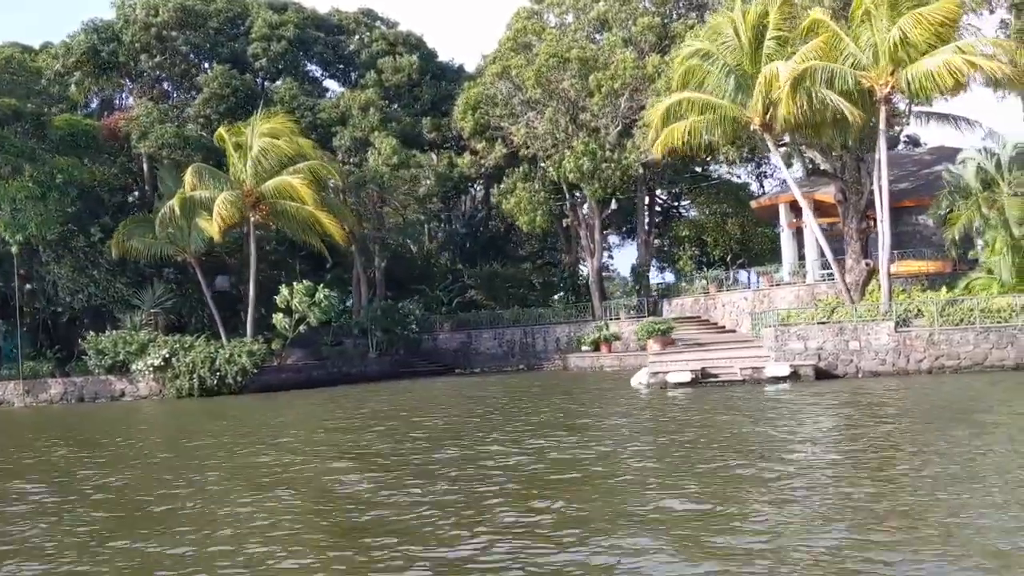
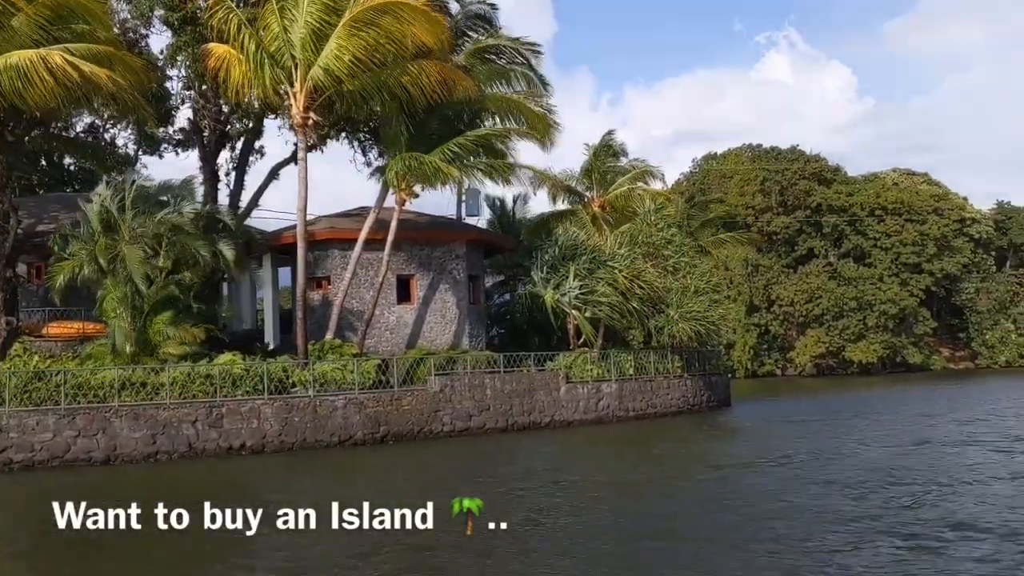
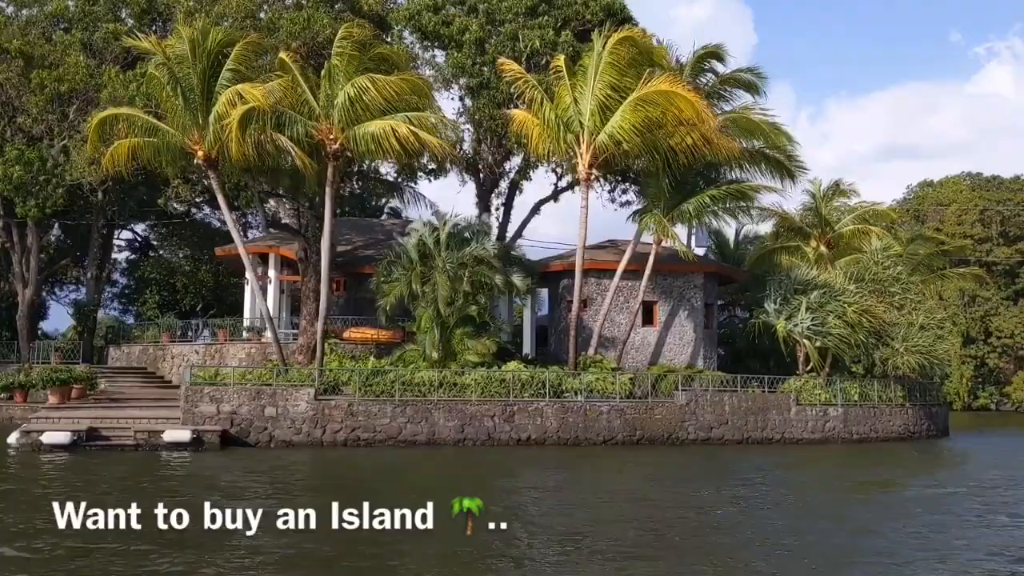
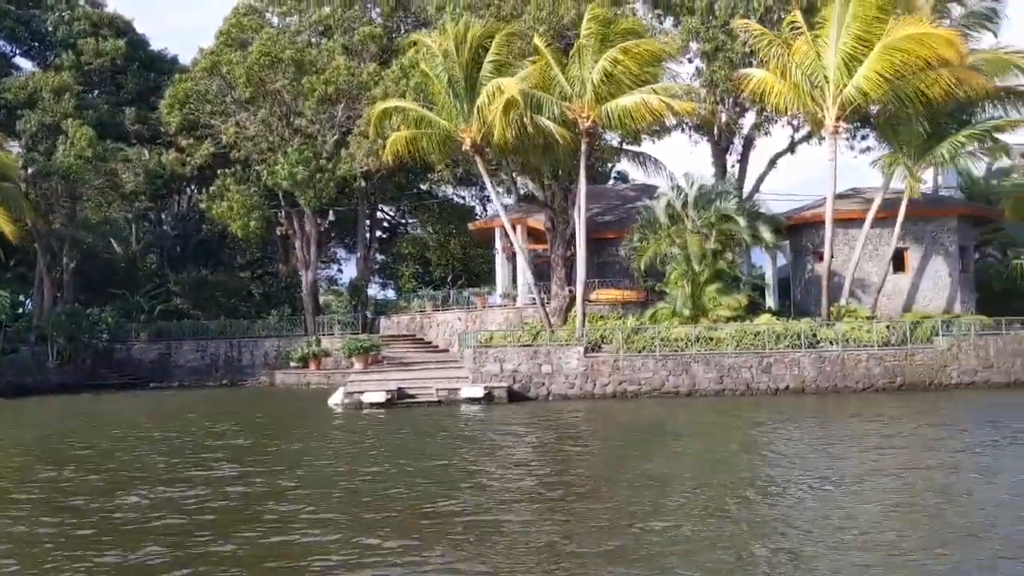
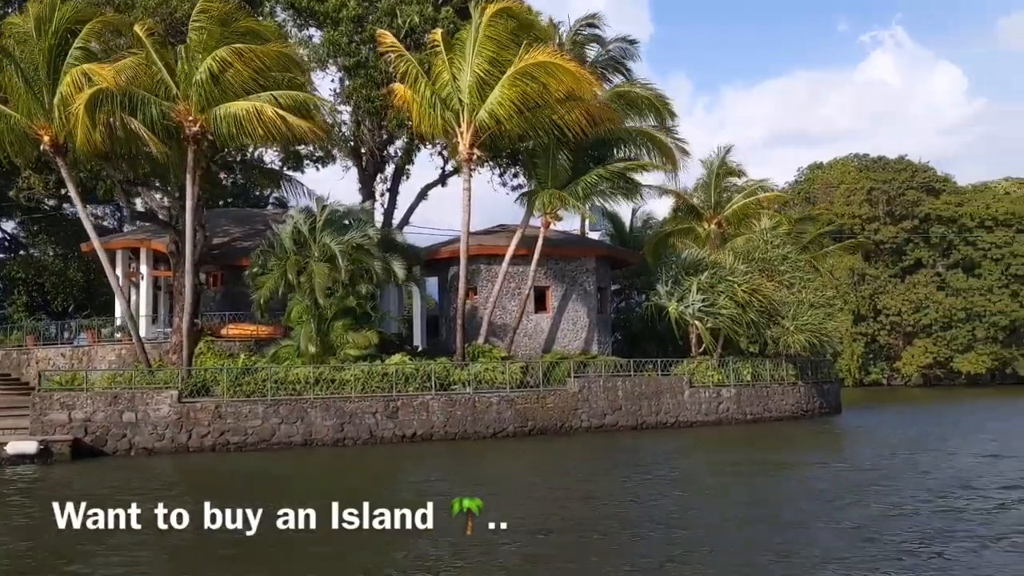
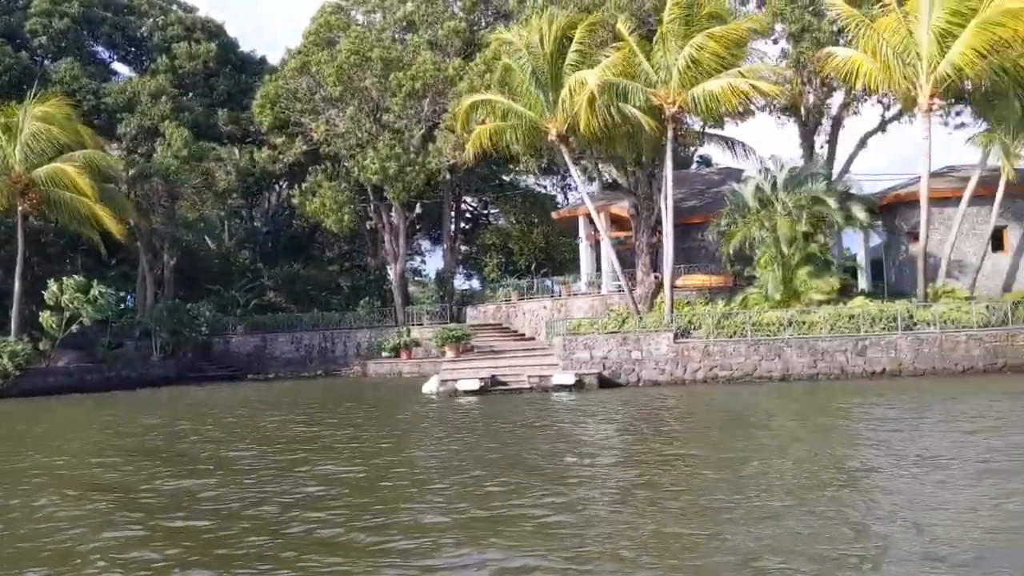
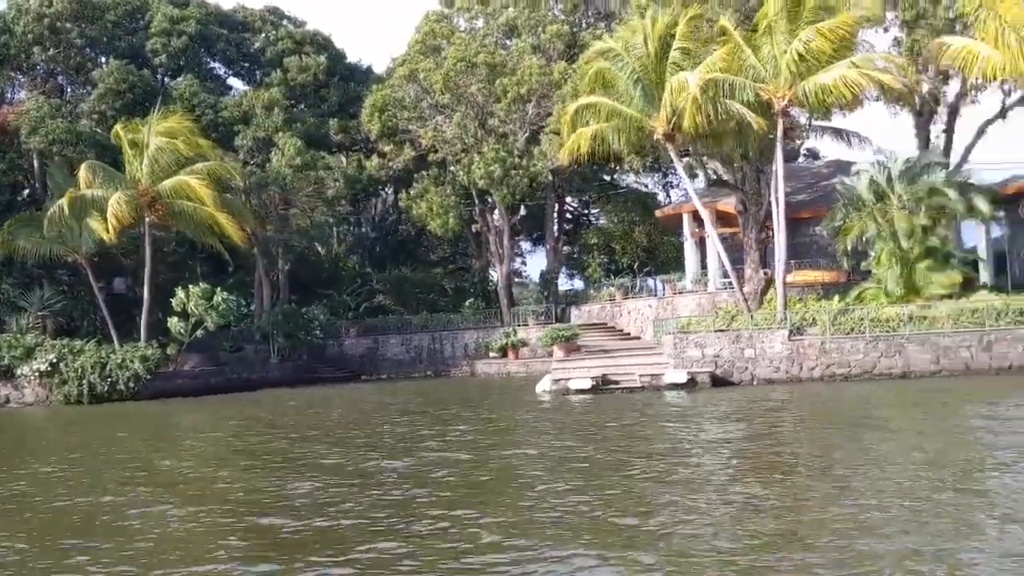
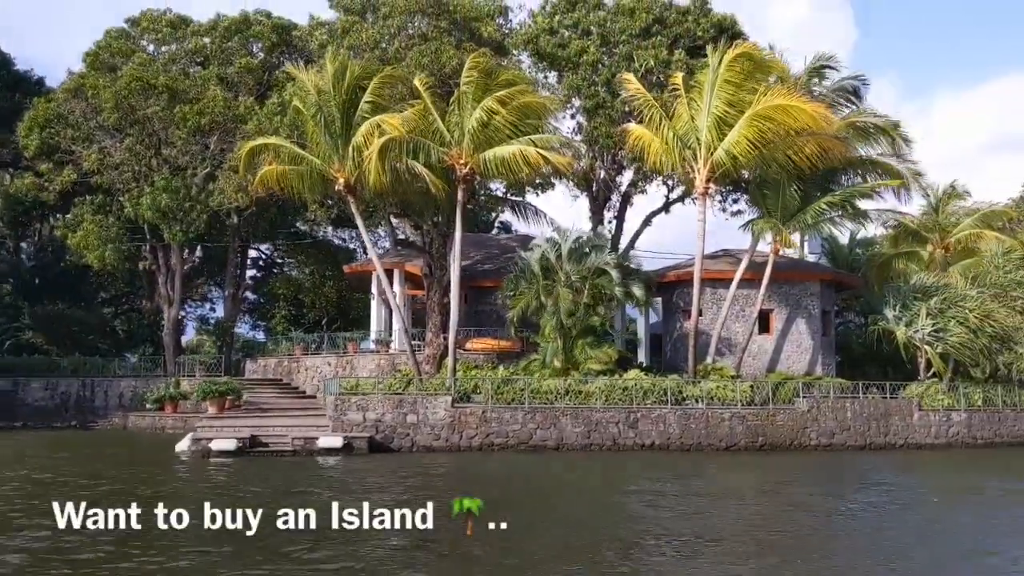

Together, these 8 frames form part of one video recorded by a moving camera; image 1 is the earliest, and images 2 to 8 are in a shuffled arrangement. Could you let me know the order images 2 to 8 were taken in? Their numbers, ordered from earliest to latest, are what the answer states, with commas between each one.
7, 6, 4, 8, 3, 5, 2
